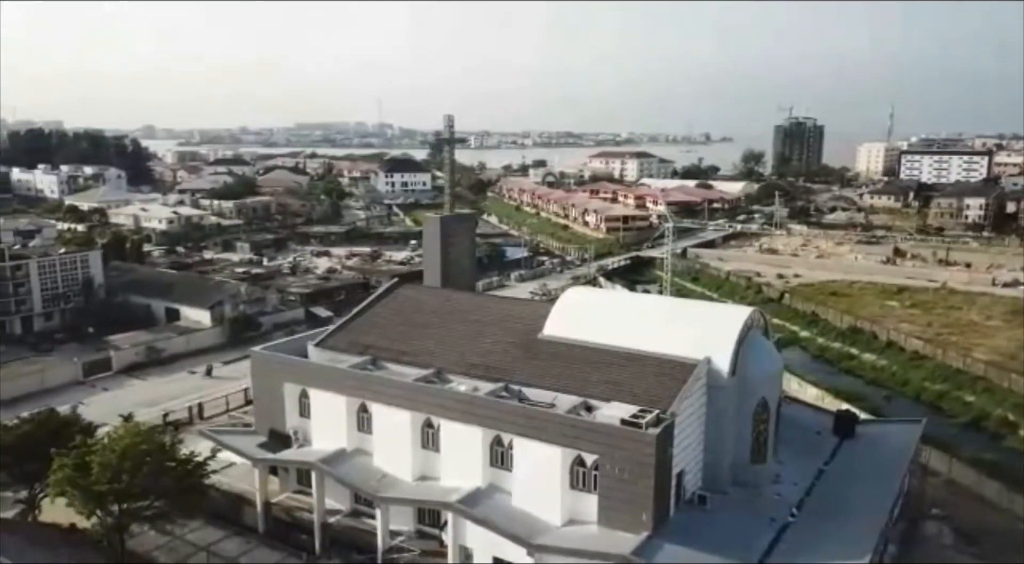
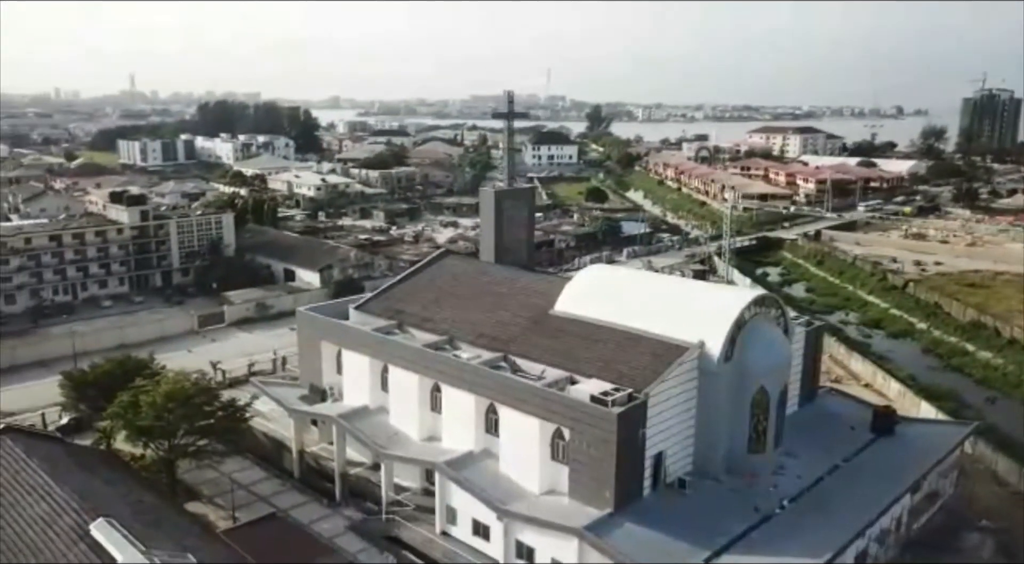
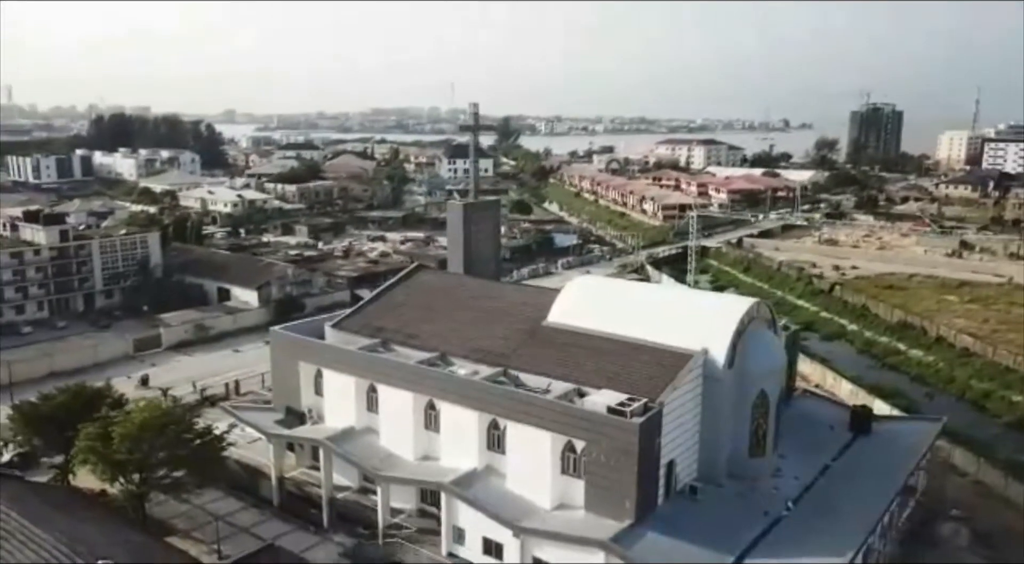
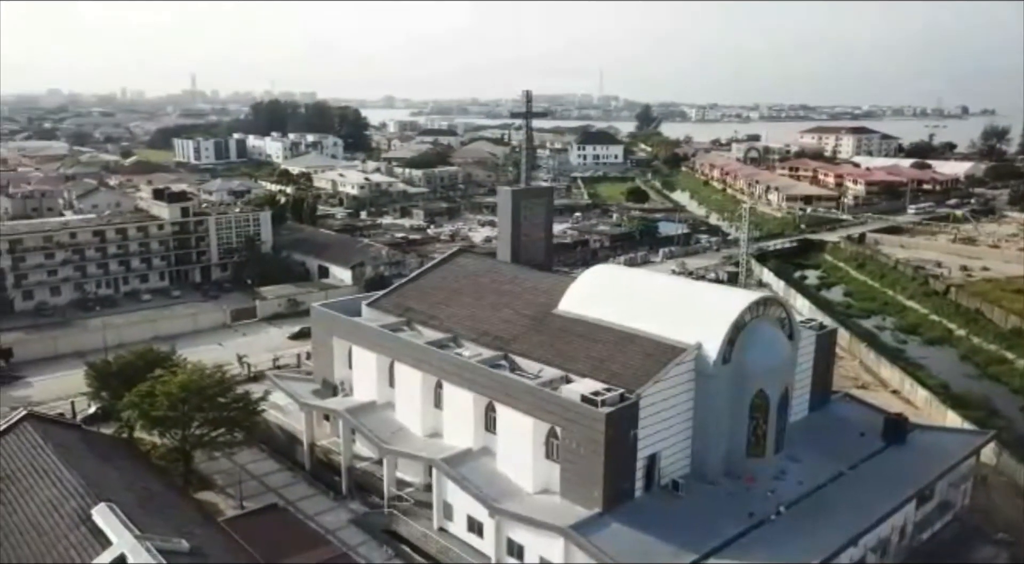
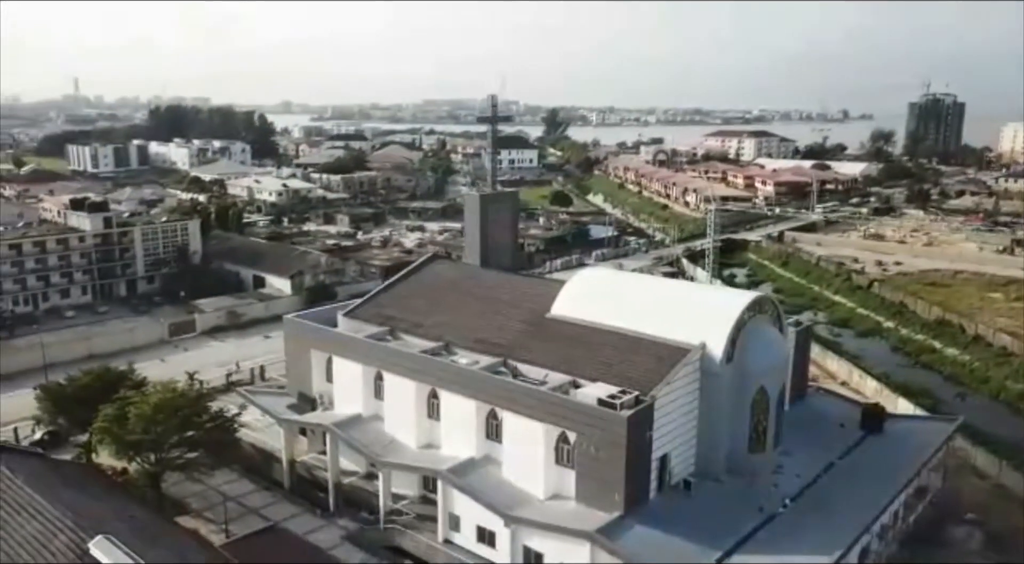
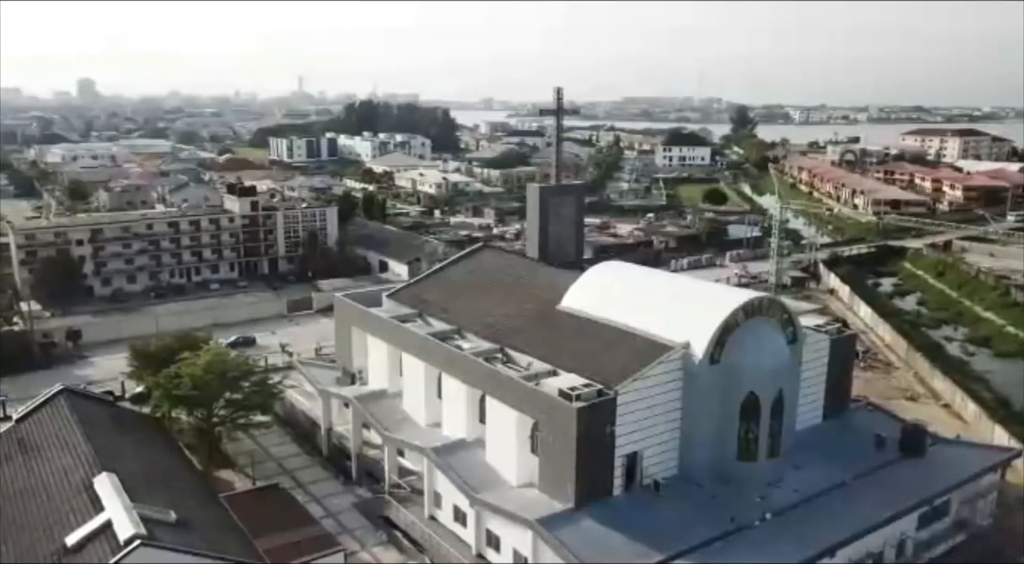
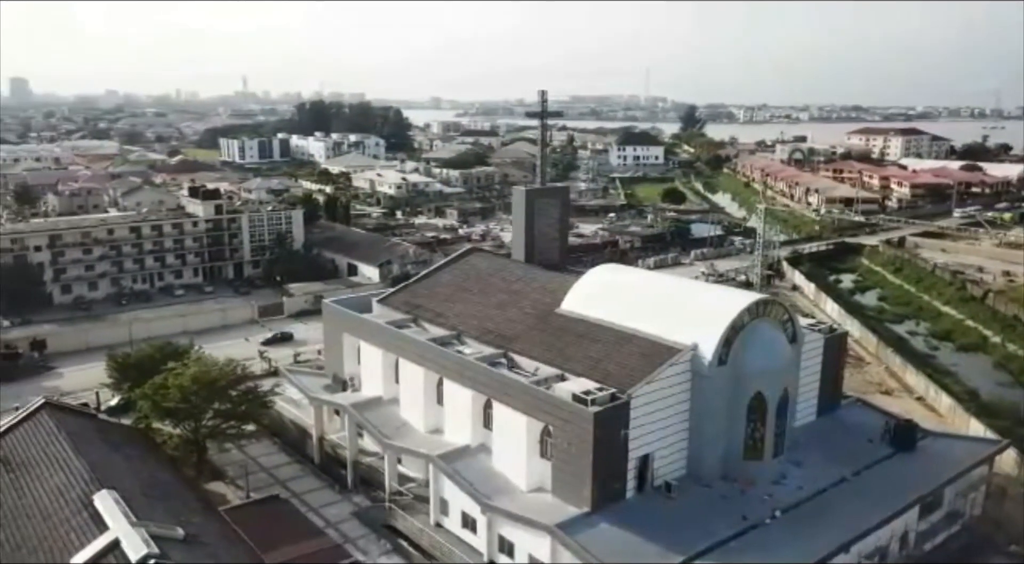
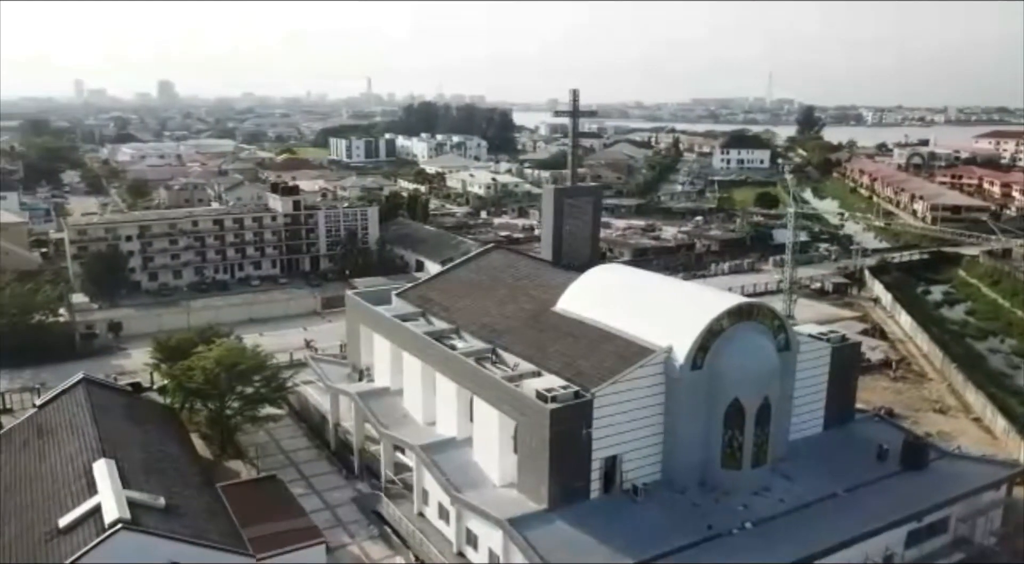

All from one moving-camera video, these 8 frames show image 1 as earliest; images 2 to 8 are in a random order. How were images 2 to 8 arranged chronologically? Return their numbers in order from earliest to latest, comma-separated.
3, 5, 2, 4, 7, 6, 8
